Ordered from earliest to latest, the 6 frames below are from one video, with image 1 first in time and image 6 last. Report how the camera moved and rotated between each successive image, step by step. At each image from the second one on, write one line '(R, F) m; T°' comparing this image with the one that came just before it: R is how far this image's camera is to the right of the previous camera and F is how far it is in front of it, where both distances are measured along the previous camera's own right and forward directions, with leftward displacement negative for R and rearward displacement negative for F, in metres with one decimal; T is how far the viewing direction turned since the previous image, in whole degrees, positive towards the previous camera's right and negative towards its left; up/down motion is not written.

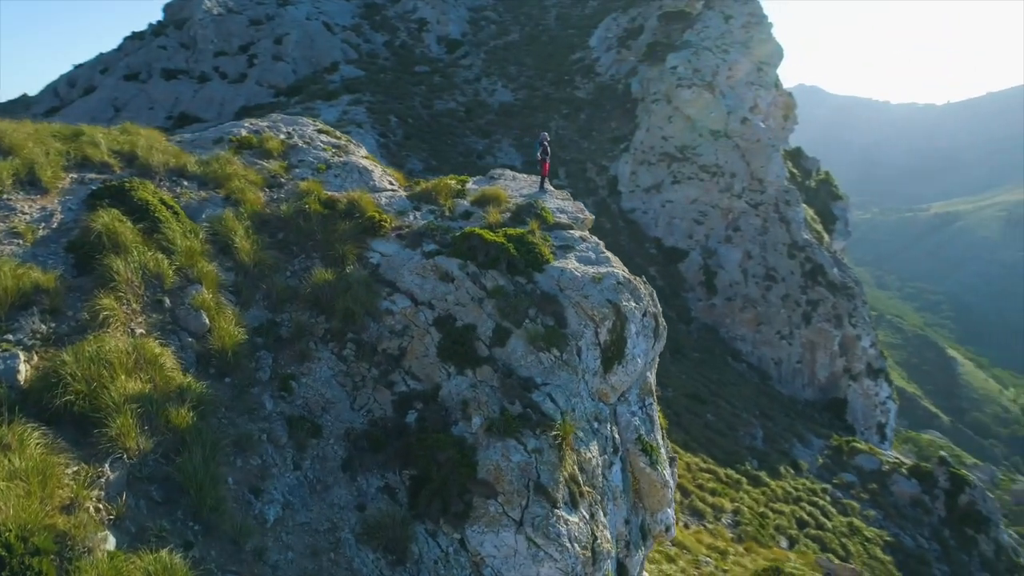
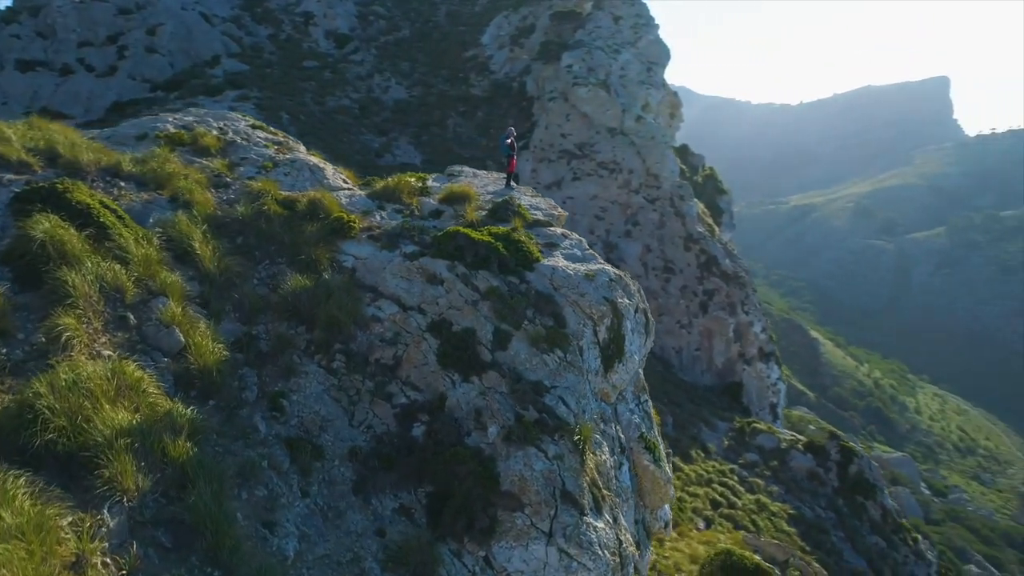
(-1.2, +0.4) m; +9°
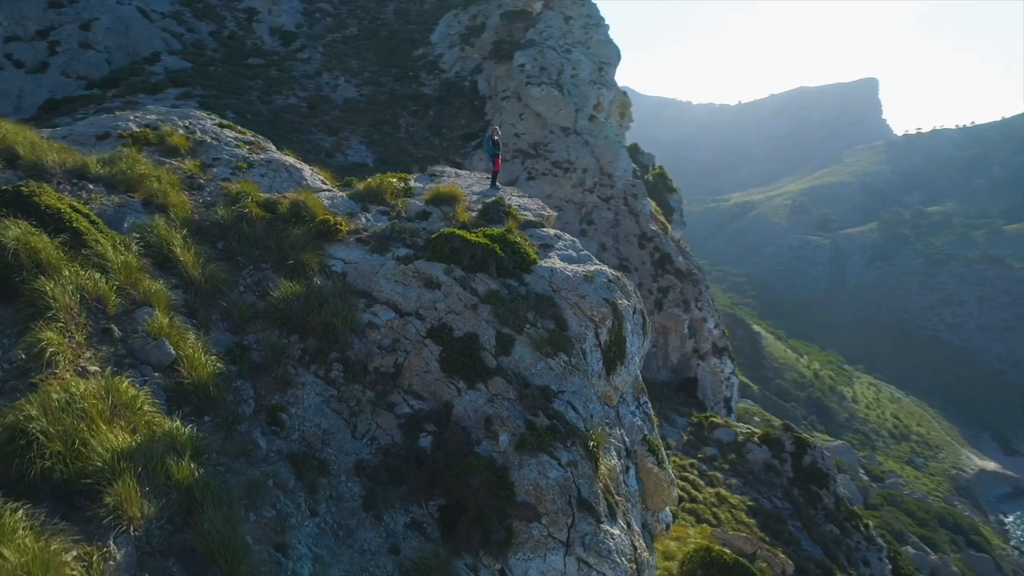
(-0.6, +0.2) m; +4°
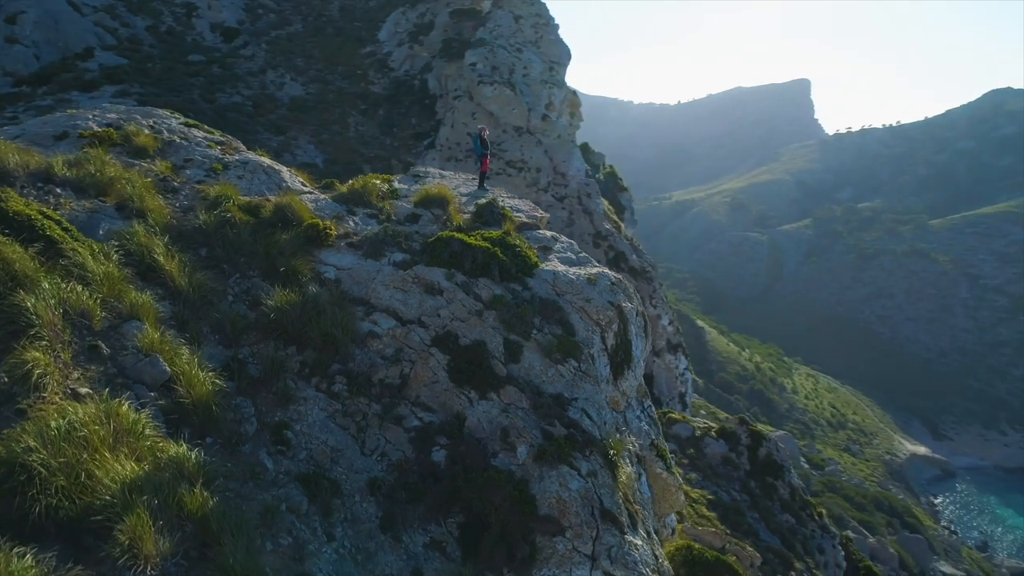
(-0.6, +0.3) m; +4°
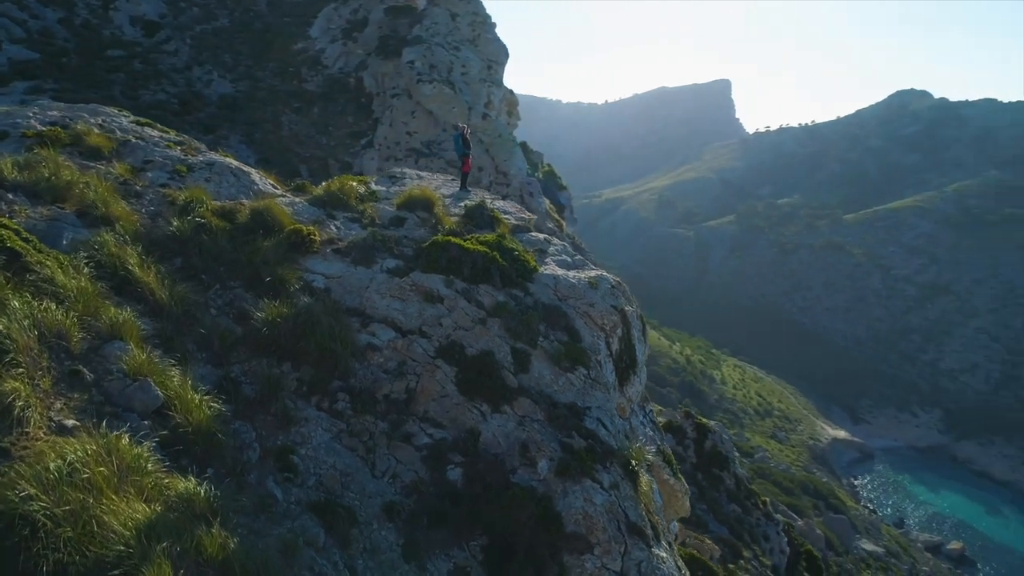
(-0.7, +0.3) m; +5°
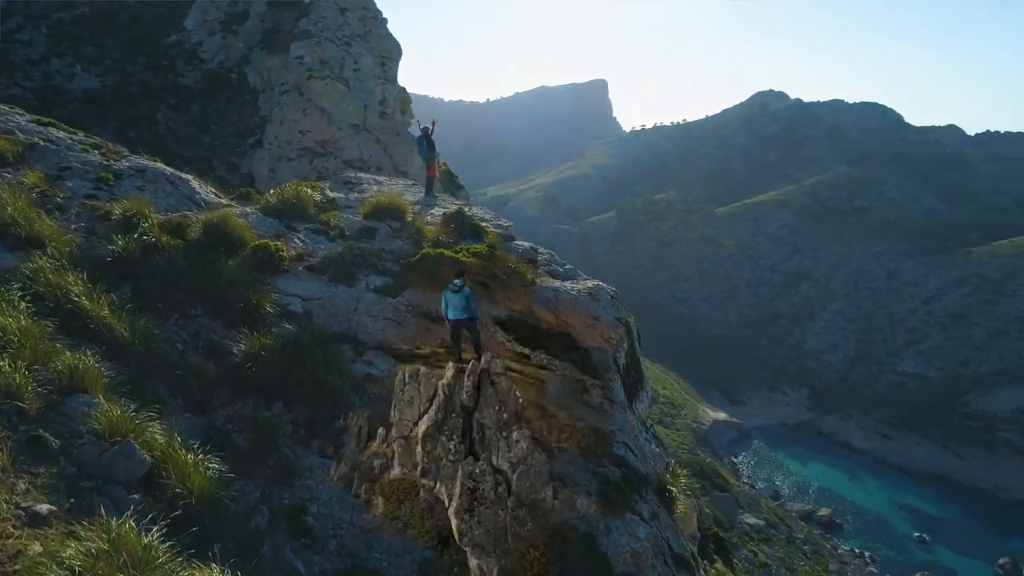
(-1.1, +0.7) m; +9°
